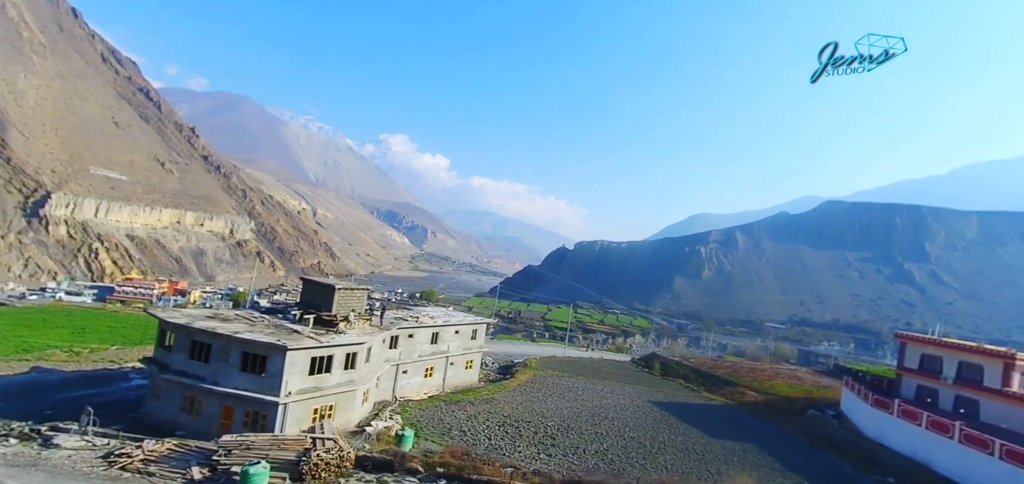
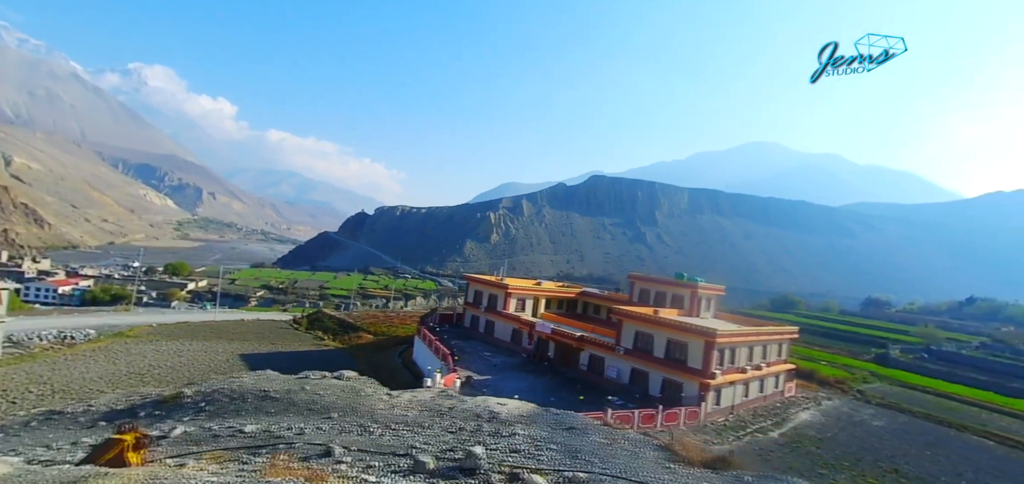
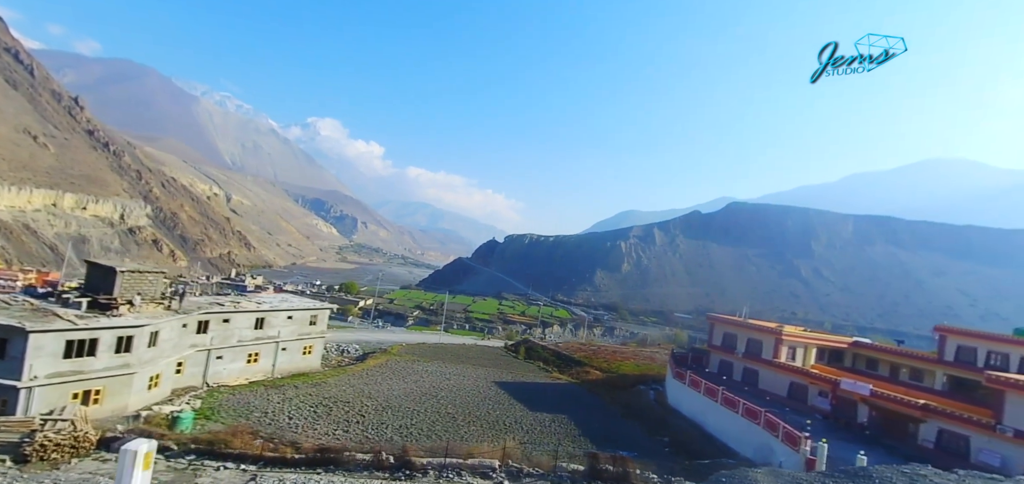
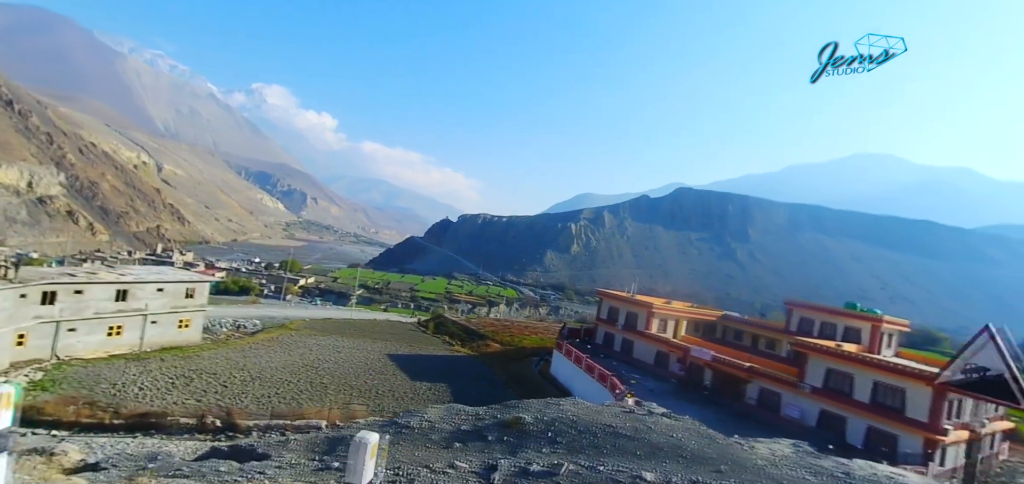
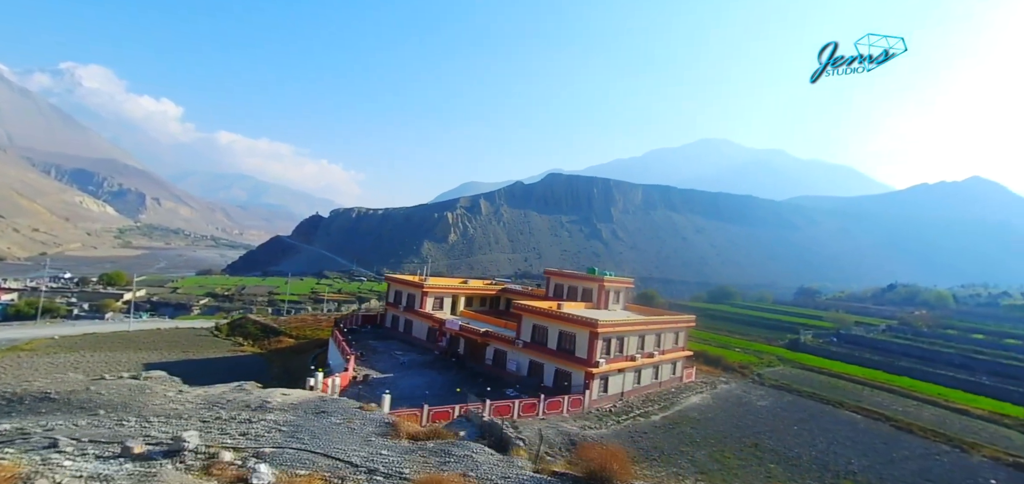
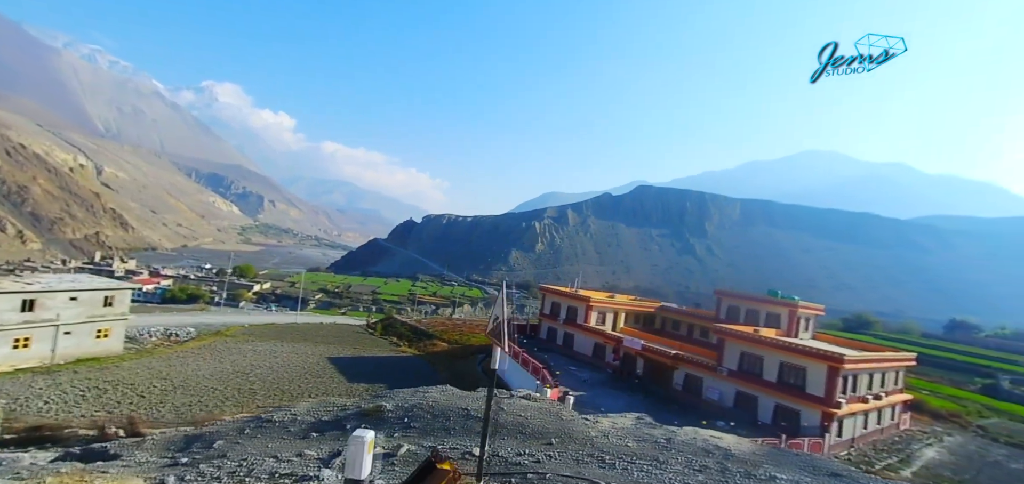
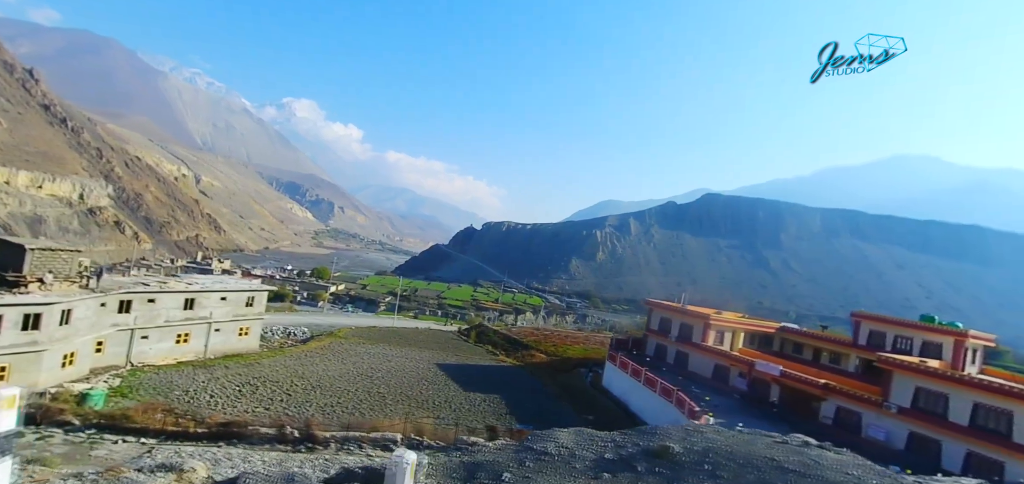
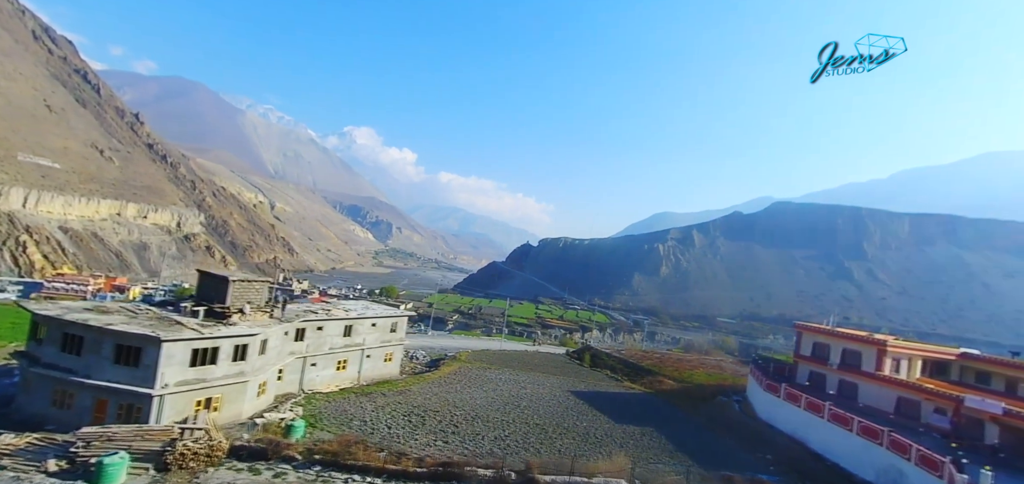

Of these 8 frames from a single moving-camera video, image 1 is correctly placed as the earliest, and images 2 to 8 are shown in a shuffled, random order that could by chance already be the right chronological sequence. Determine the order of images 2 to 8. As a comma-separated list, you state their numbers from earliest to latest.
8, 3, 7, 4, 6, 2, 5
